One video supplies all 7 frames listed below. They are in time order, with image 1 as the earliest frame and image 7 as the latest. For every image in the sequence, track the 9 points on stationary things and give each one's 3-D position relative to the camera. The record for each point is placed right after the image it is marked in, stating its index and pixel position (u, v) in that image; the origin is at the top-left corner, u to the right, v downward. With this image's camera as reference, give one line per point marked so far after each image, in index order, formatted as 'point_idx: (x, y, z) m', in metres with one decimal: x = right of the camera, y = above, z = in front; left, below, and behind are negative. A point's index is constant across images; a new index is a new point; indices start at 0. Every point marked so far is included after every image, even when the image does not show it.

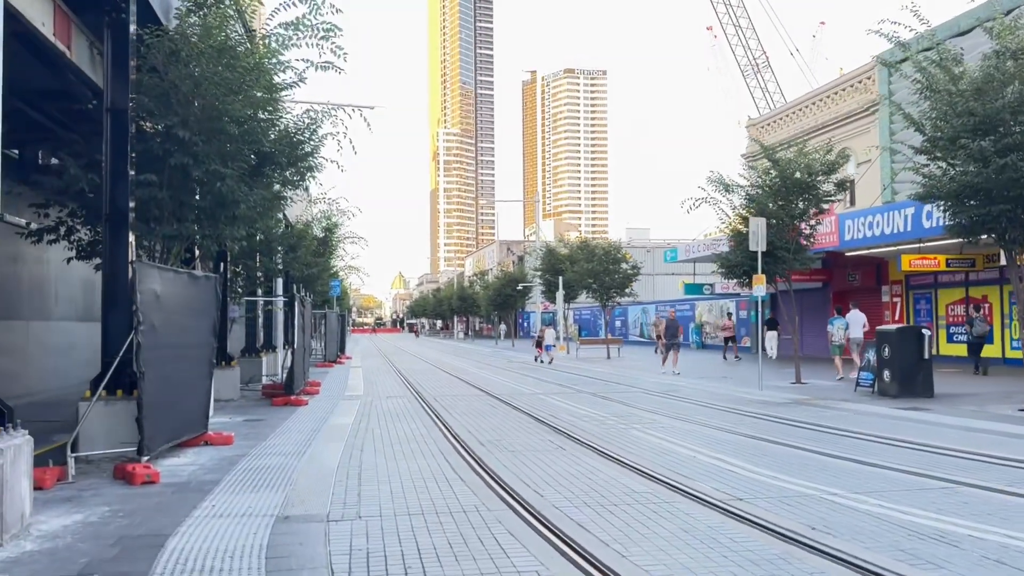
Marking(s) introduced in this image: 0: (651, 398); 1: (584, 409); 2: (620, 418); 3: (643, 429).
0: (+3.2, -2.6, +19.1) m
1: (+1.4, -2.4, +16.6) m
2: (+2.0, -2.4, +15.1) m
3: (+2.1, -2.3, +13.4) m
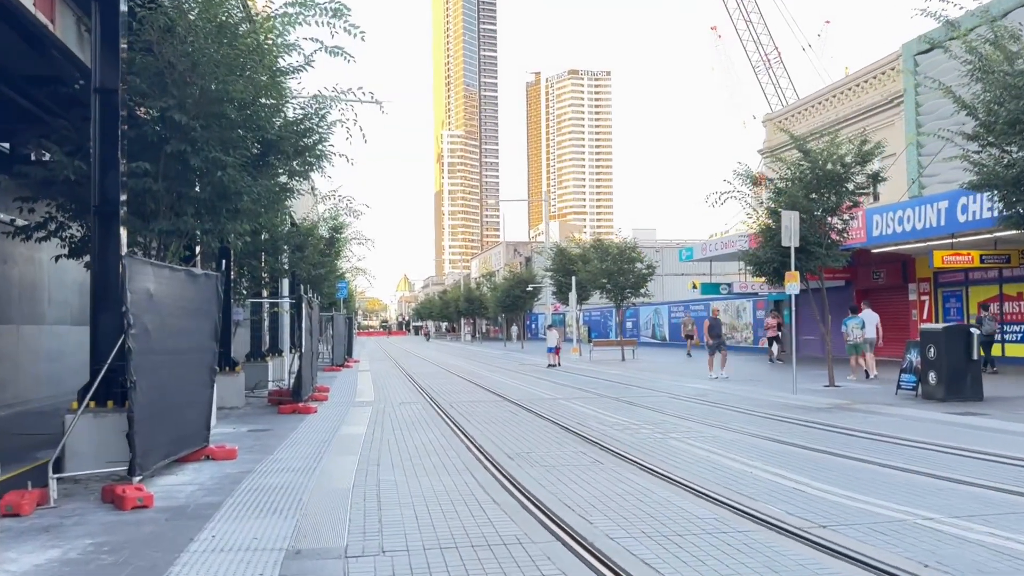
0: (+3.7, -2.5, +18.0) m
1: (+1.9, -2.4, +15.4) m
2: (+2.4, -2.3, +14.0) m
3: (+2.6, -2.3, +12.3) m
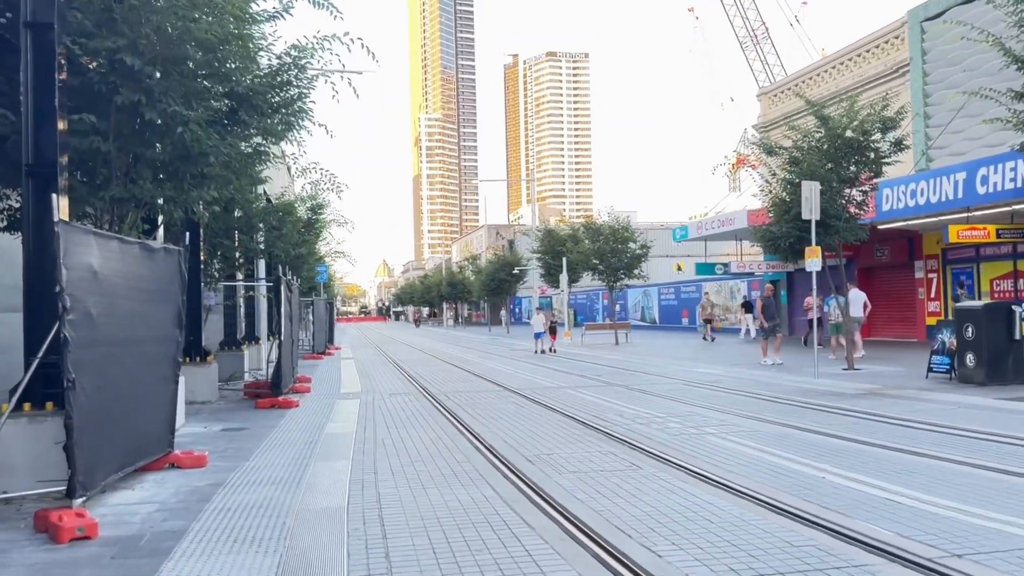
0: (+3.7, -2.1, +16.5) m
1: (+2.0, -2.0, +13.9) m
2: (+2.5, -2.0, +12.5) m
3: (+2.7, -1.9, +10.8) m
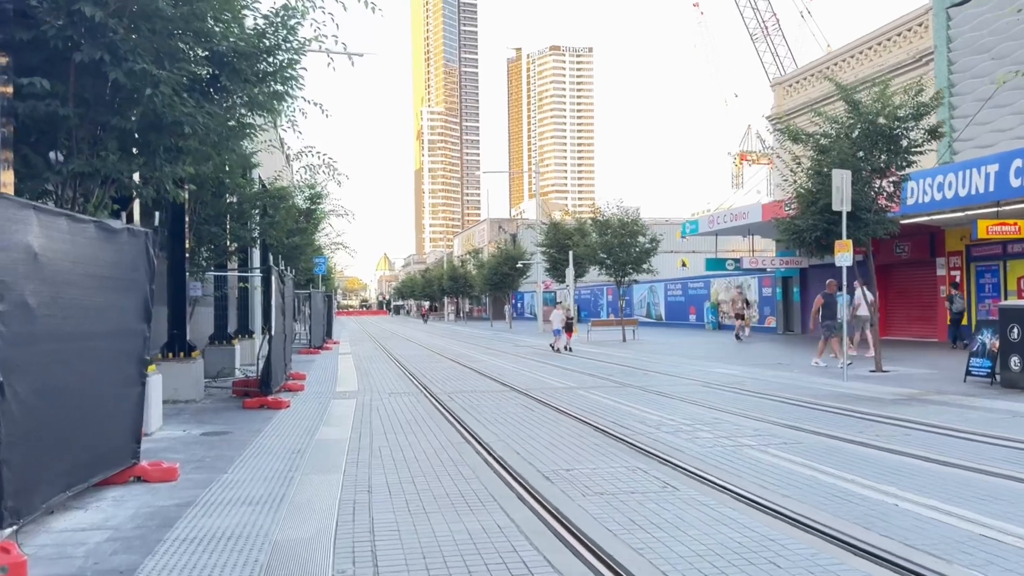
0: (+3.9, -2.0, +15.3) m
1: (+2.1, -1.9, +12.7) m
2: (+2.7, -1.9, +11.3) m
3: (+2.9, -1.9, +9.6) m
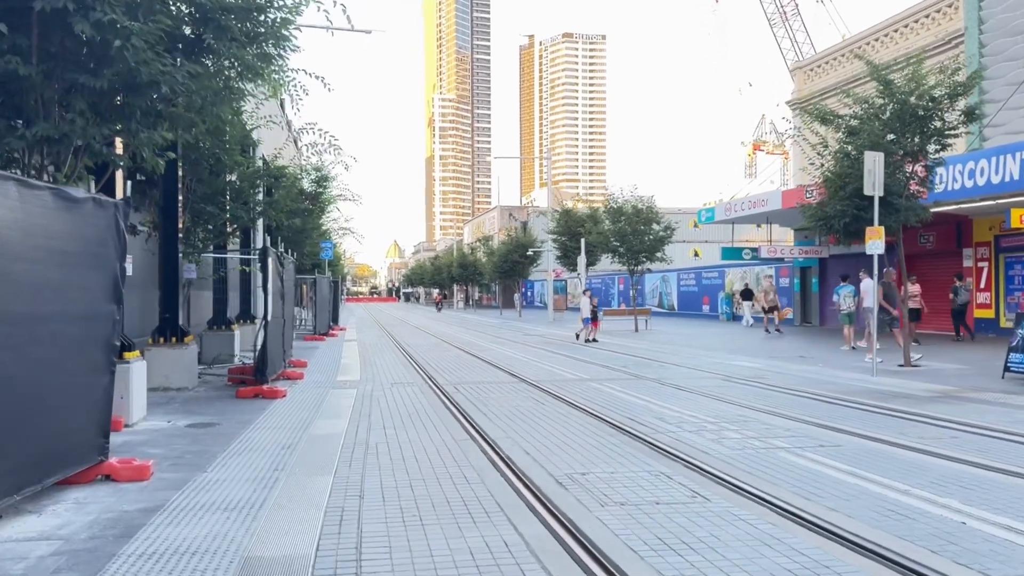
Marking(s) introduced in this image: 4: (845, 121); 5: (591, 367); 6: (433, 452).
0: (+4.1, -1.8, +14.4) m
1: (+2.3, -1.7, +11.8) m
2: (+2.8, -1.7, +10.4) m
3: (+3.0, -1.7, +8.7) m
4: (+7.4, +3.7, +18.3) m
5: (+1.7, -1.8, +18.1) m
6: (-0.8, -1.7, +8.8) m
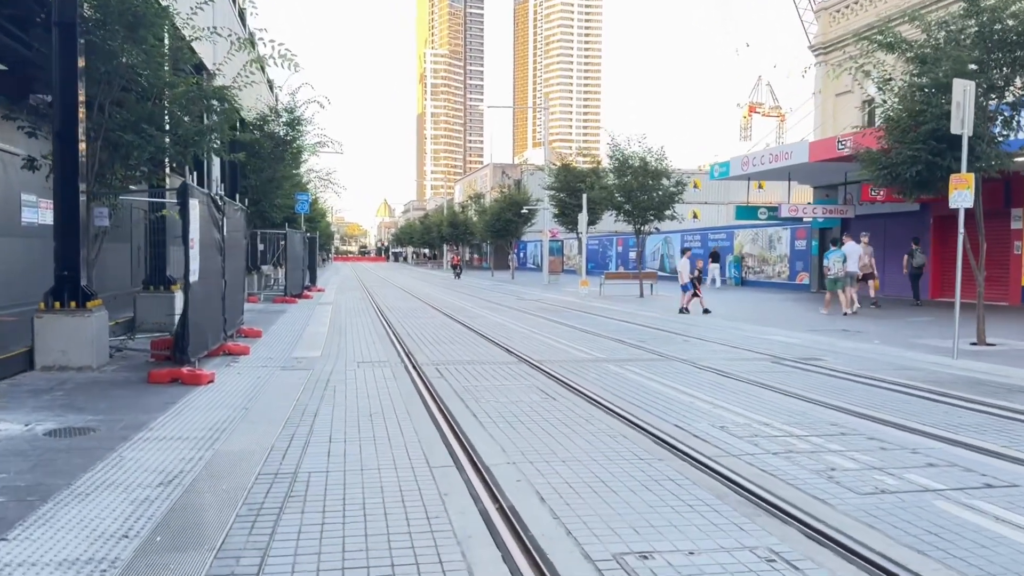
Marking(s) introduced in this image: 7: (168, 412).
0: (+4.0, -1.2, +11.3) m
1: (+2.3, -1.3, +8.8) m
2: (+2.8, -1.3, +7.3) m
3: (+3.0, -1.4, +5.6) m
4: (+7.4, +4.4, +15.0) m
5: (+1.7, -1.0, +15.1) m
6: (-0.8, -1.4, +5.6) m
7: (-3.6, -1.3, +8.4) m
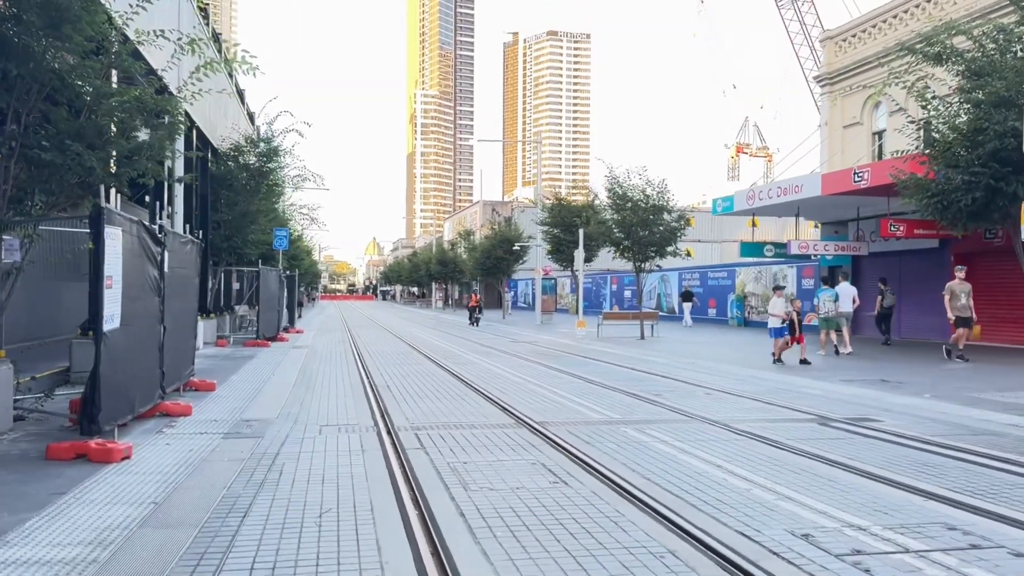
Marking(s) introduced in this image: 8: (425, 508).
0: (+4.0, -1.8, +9.3) m
1: (+2.3, -1.7, +6.6) m
2: (+2.8, -1.7, +5.2) m
3: (+3.1, -1.7, +3.5) m
4: (+7.3, +3.7, +13.2) m
5: (+1.6, -1.7, +12.9) m
6: (-0.8, -1.7, +3.5) m
7: (-3.6, -1.7, +6.2) m
8: (-0.7, -1.7, +6.3) m
